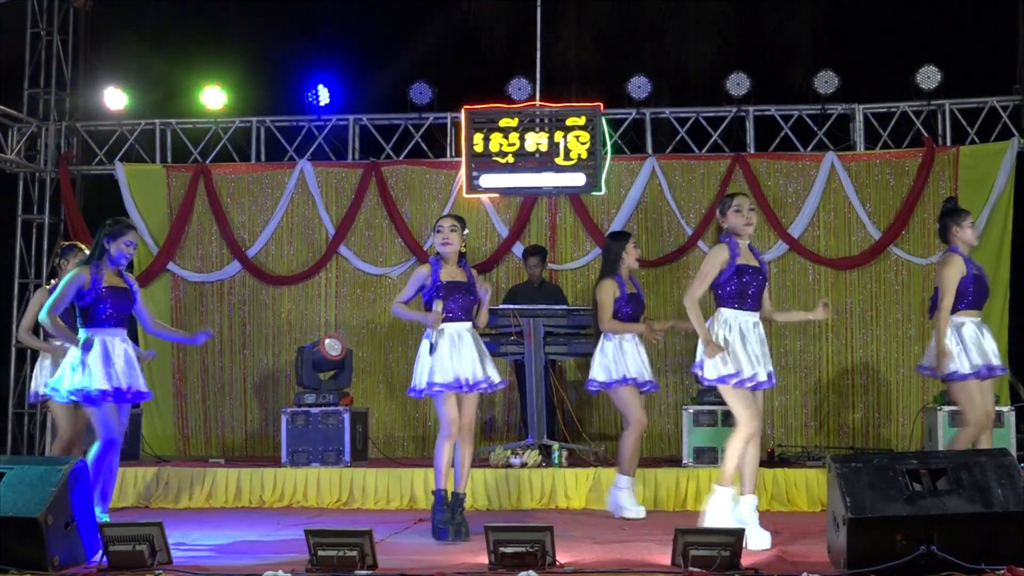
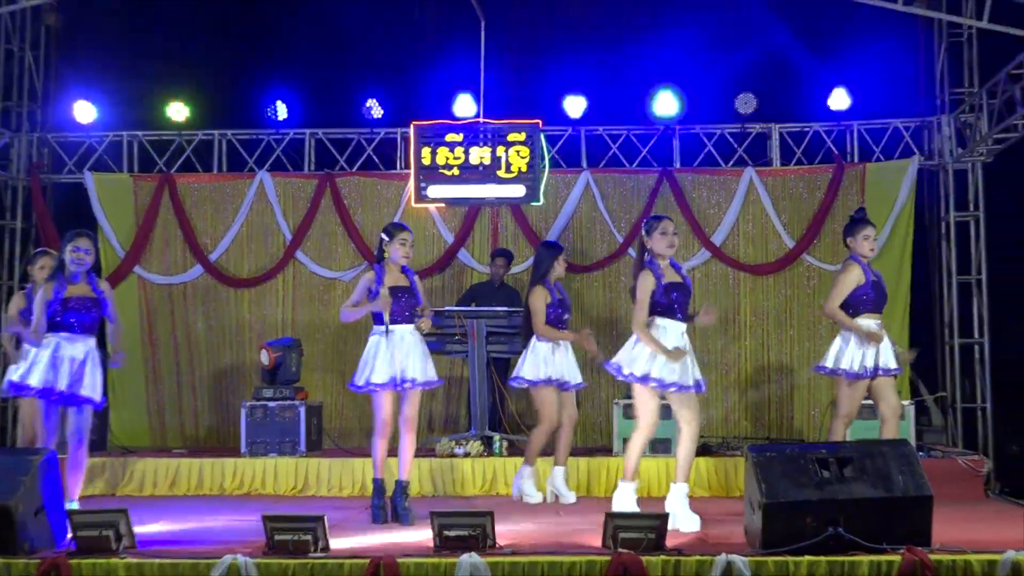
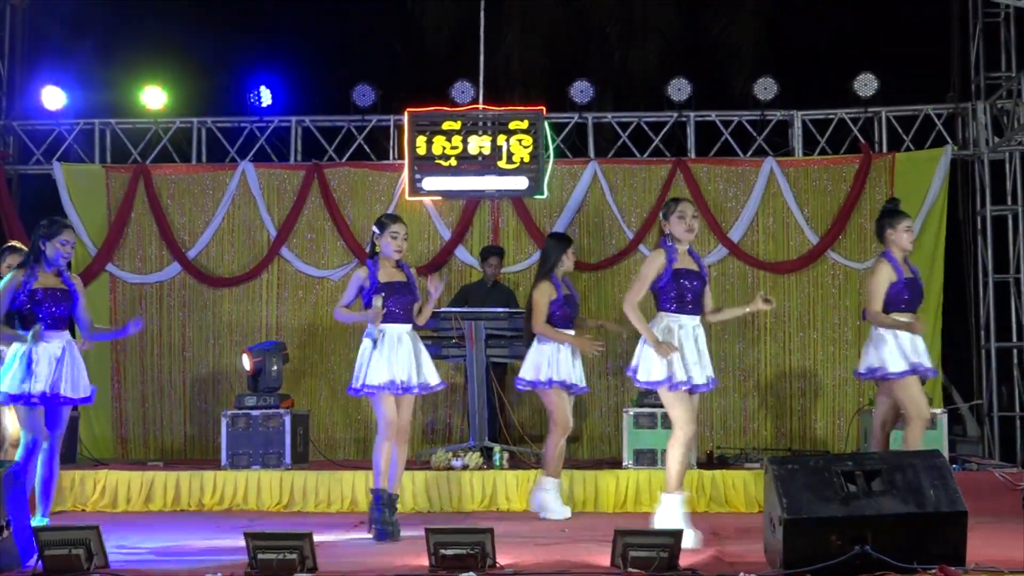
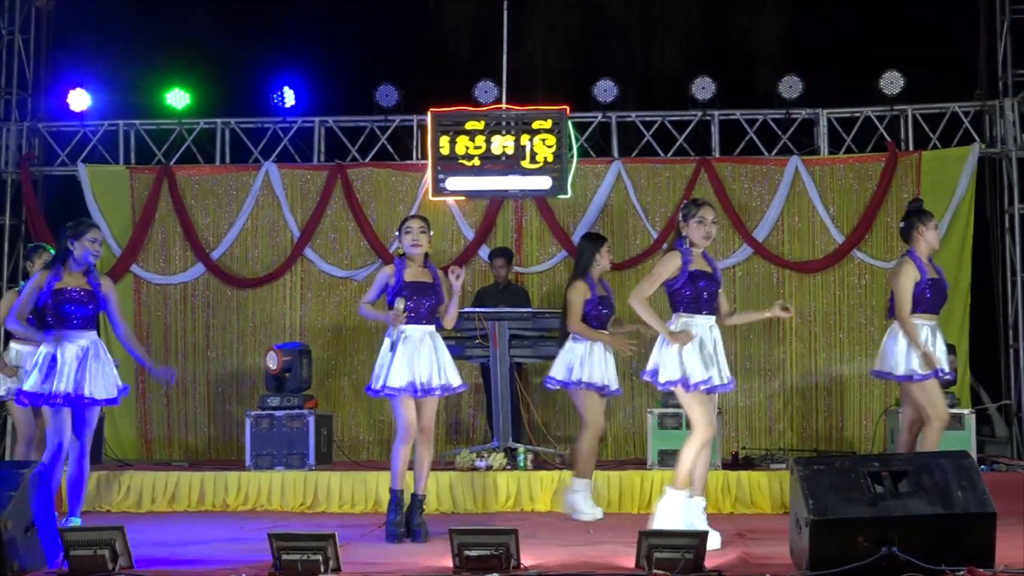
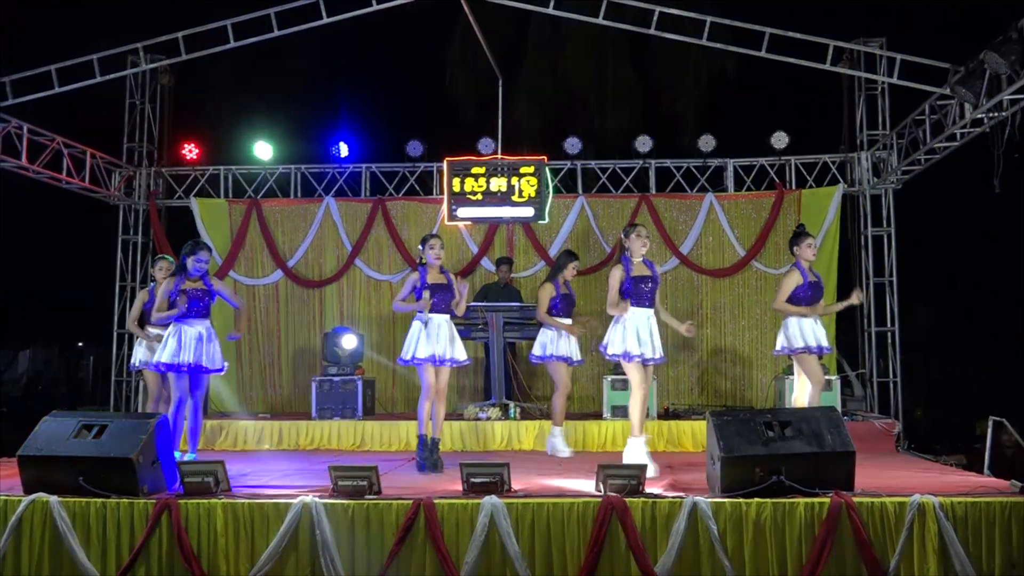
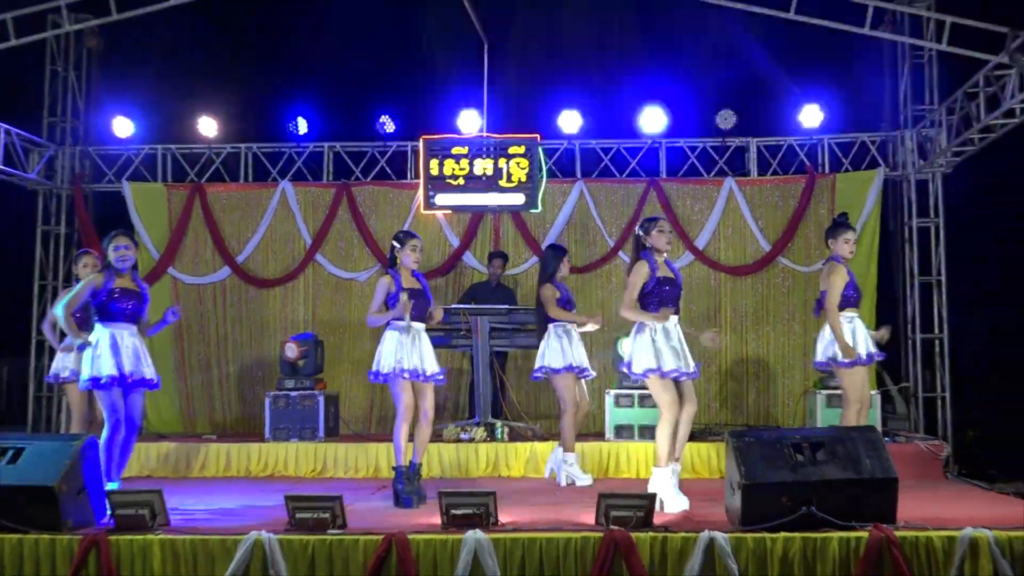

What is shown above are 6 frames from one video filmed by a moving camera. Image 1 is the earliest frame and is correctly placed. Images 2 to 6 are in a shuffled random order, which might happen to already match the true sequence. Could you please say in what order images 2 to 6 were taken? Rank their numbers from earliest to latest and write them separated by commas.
4, 3, 2, 6, 5
